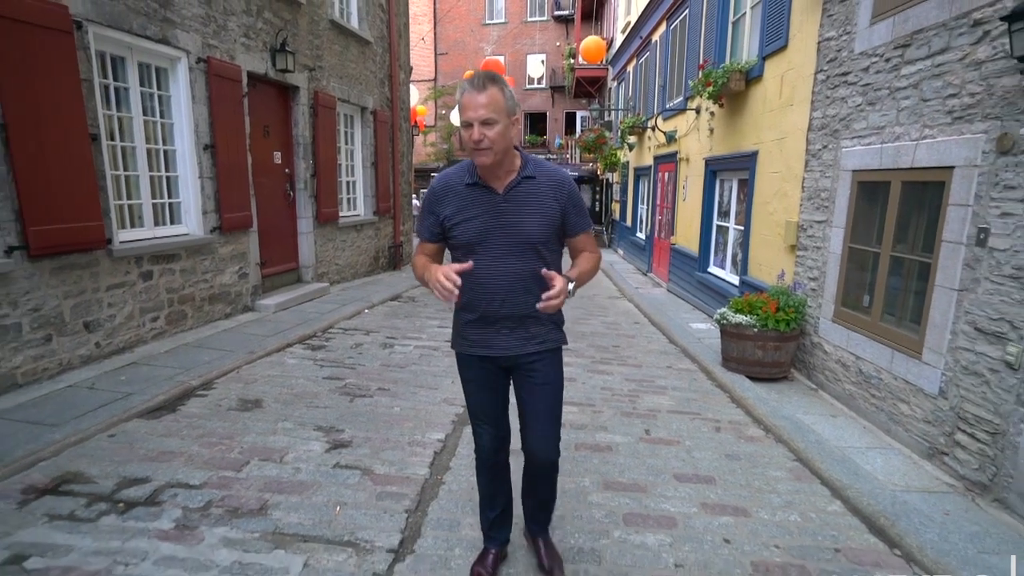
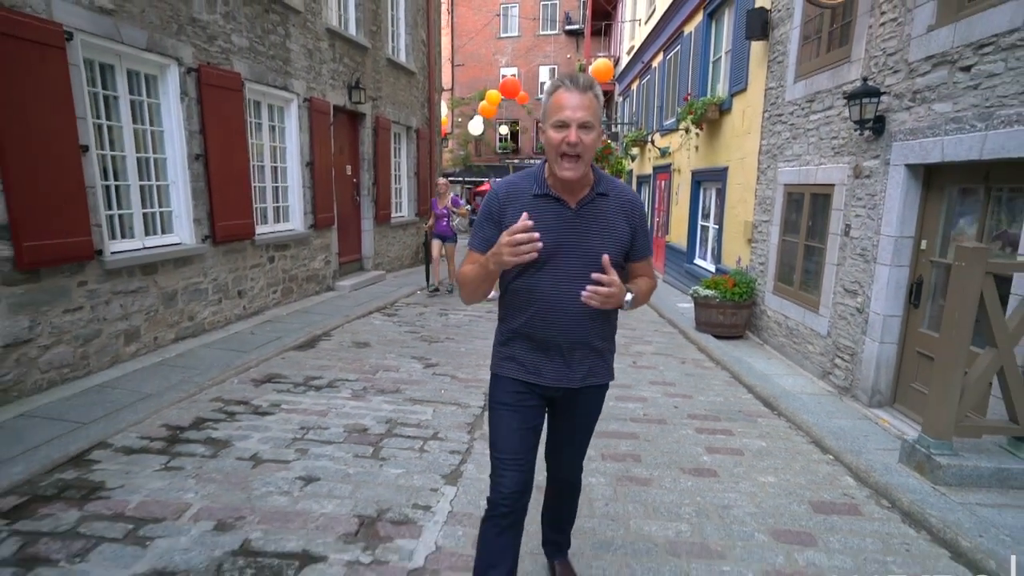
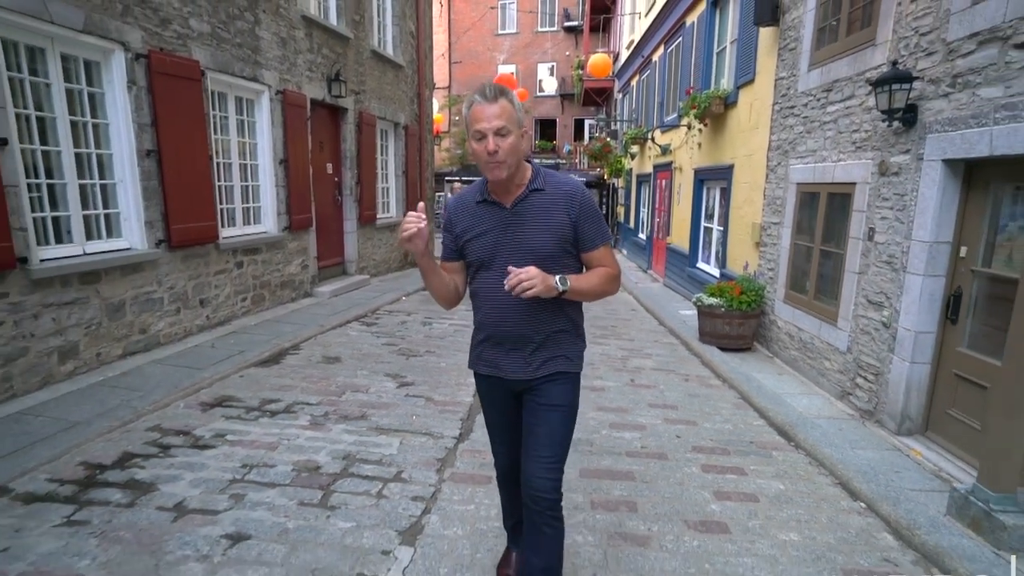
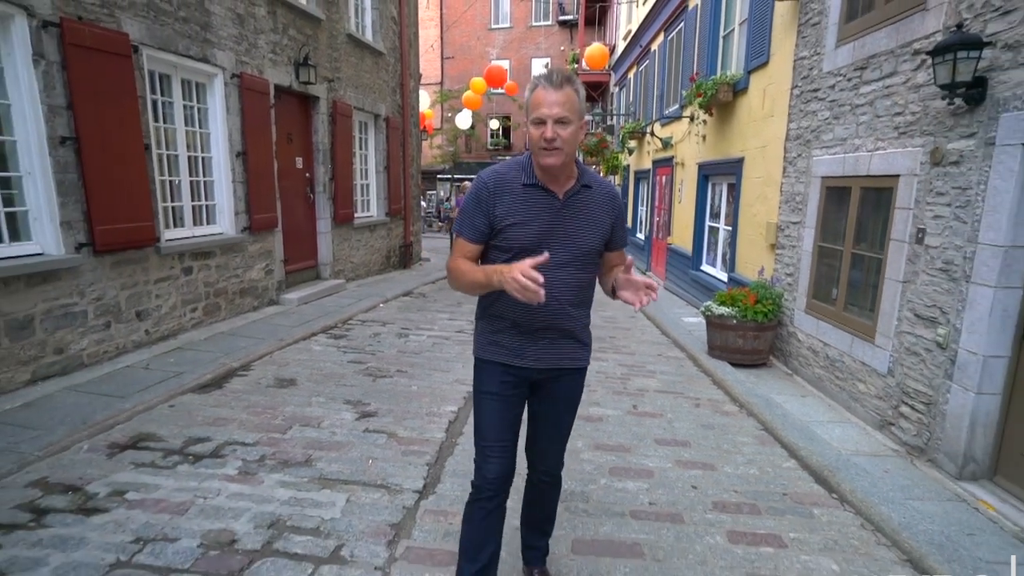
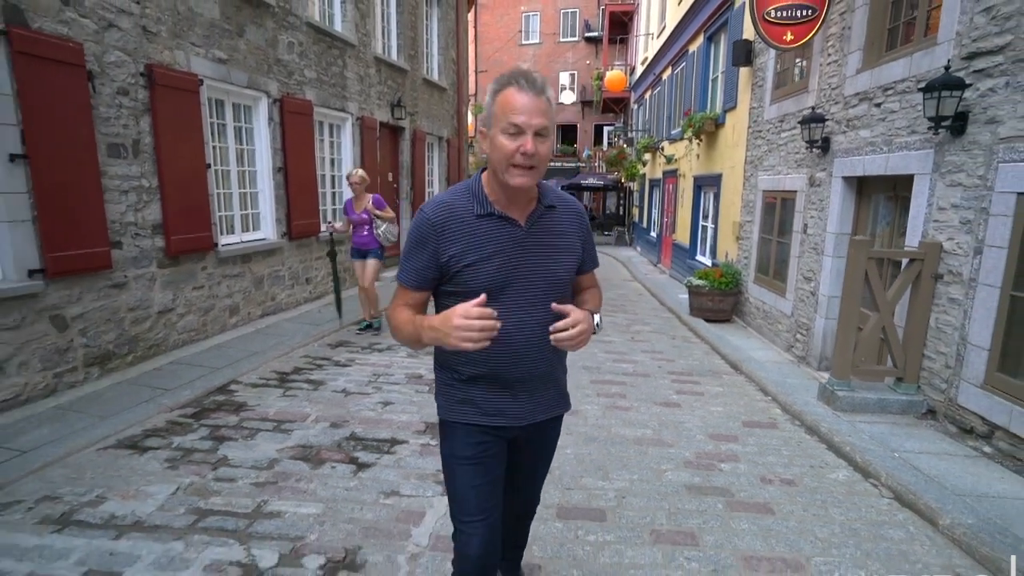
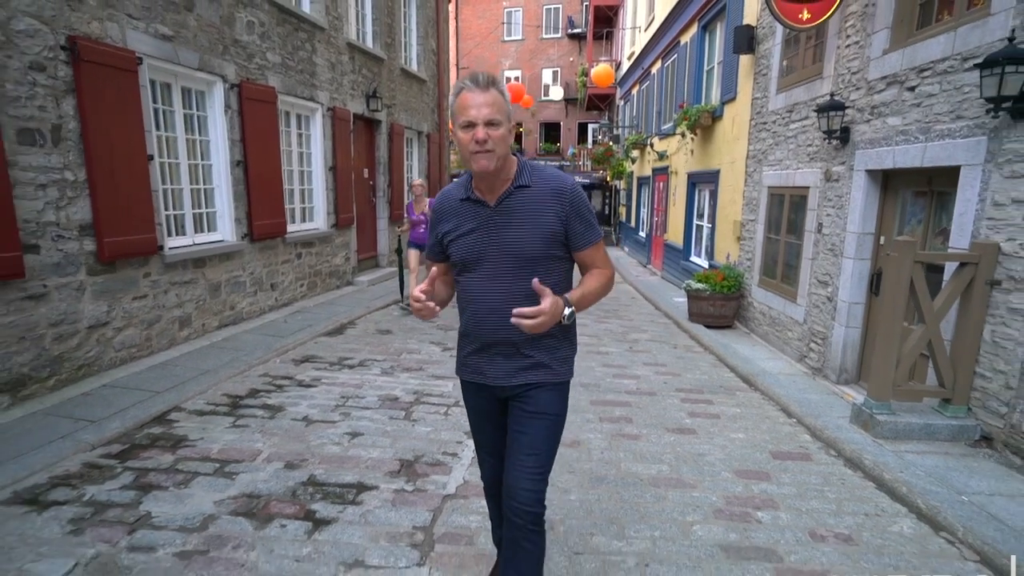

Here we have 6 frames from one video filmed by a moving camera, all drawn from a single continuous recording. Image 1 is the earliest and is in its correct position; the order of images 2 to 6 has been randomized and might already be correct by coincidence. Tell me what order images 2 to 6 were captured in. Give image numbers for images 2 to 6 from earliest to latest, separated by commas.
4, 3, 2, 6, 5
